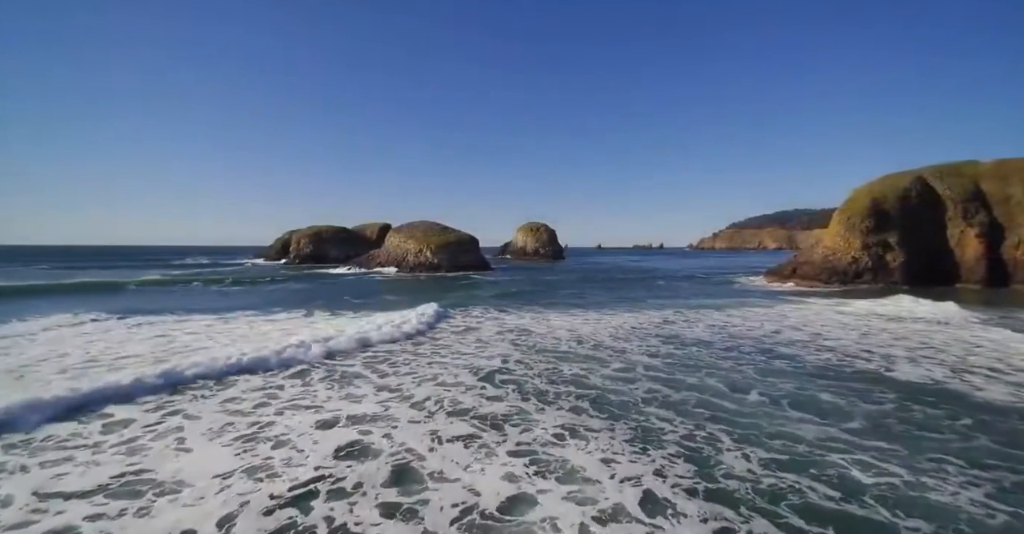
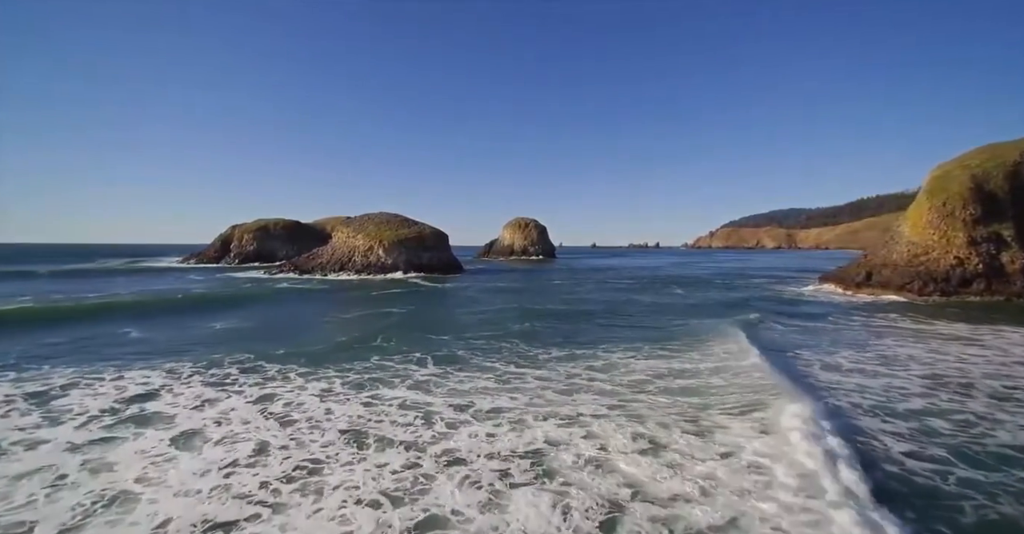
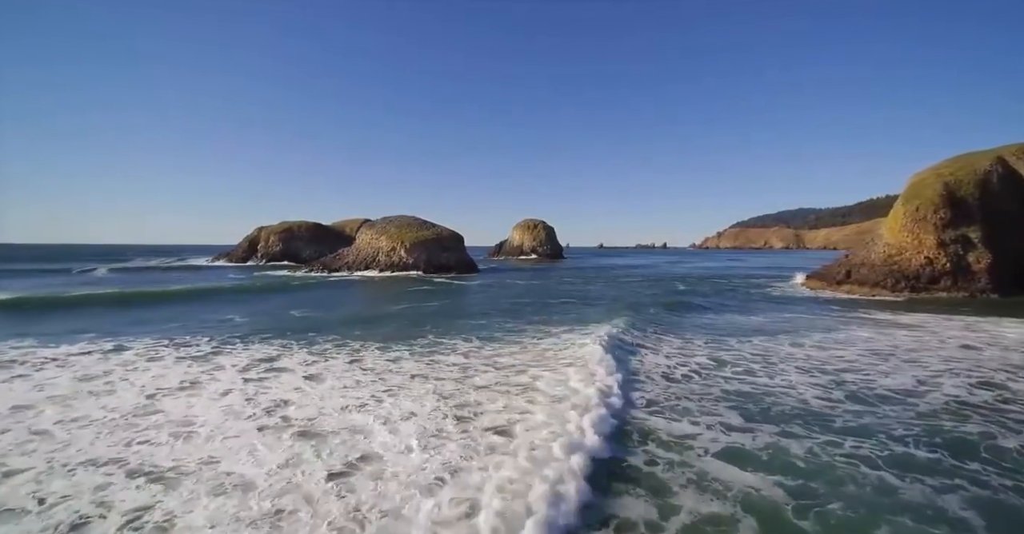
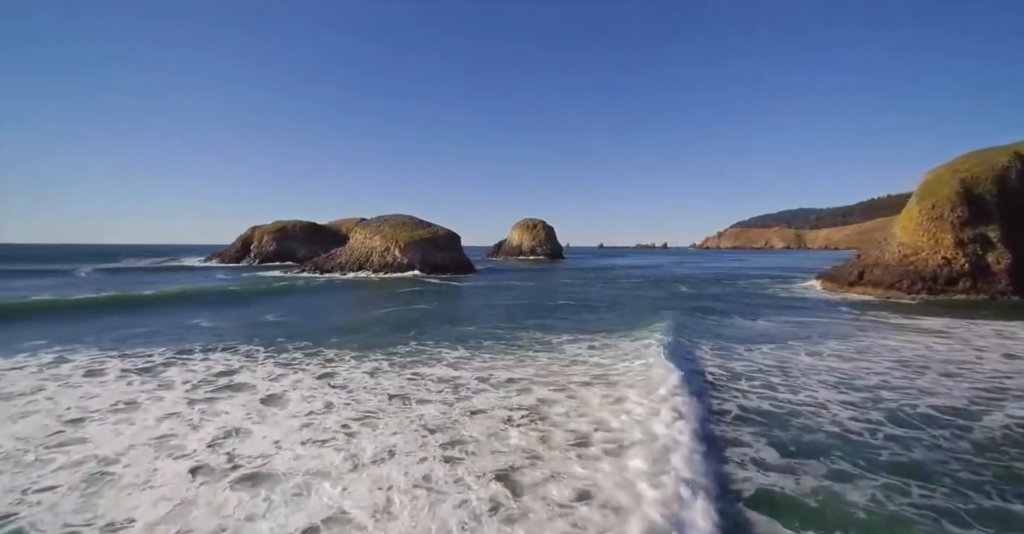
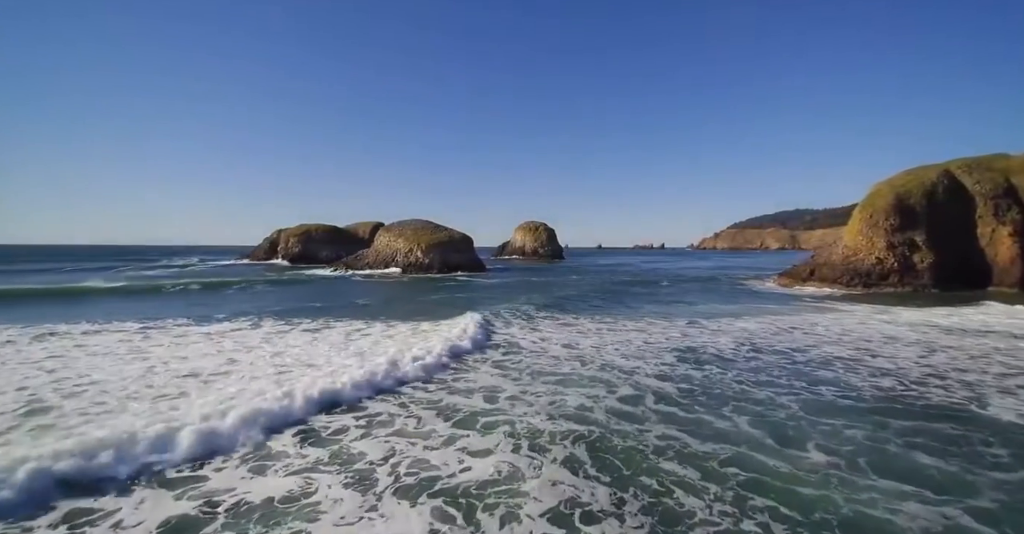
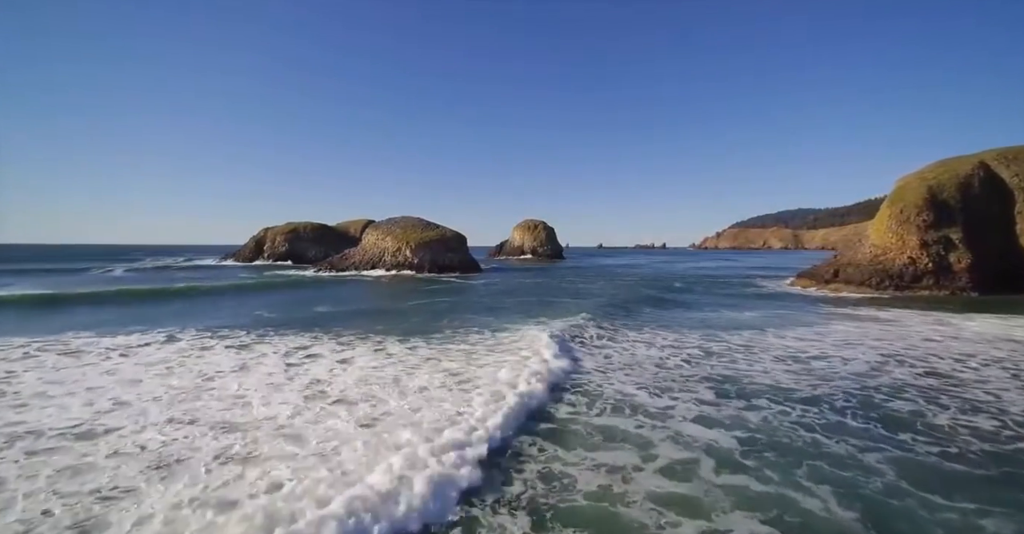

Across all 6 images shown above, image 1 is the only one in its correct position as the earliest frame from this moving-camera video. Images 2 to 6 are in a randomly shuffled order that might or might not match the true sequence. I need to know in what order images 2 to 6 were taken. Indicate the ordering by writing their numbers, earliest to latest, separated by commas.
5, 6, 3, 4, 2
